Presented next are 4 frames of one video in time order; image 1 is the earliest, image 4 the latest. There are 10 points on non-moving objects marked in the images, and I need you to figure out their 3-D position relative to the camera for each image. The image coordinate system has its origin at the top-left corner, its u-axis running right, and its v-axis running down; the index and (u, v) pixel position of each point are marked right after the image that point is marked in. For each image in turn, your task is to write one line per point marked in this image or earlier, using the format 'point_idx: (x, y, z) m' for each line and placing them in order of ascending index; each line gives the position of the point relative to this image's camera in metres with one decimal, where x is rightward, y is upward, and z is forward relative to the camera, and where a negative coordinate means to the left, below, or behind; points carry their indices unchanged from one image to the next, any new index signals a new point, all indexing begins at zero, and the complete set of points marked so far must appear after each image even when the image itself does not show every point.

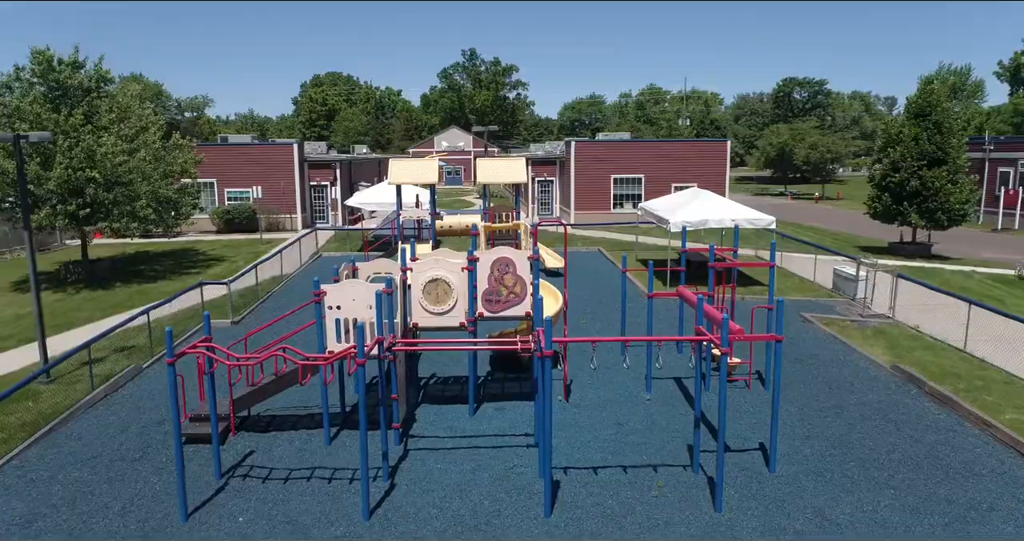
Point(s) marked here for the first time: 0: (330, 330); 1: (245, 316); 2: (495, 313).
0: (-2.0, -0.6, +10.2) m
1: (-4.9, -0.8, +17.2) m
2: (-0.2, -0.5, +11.2) m
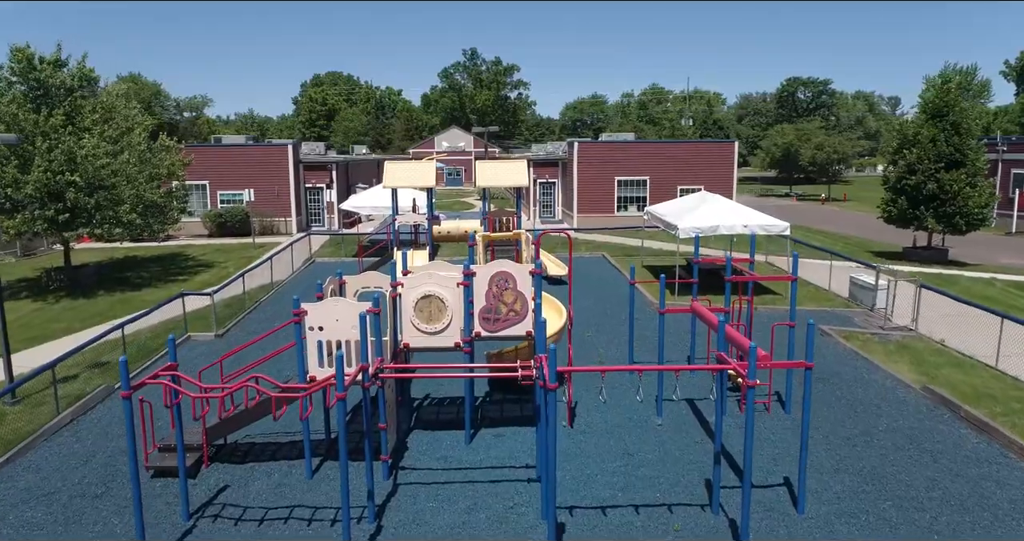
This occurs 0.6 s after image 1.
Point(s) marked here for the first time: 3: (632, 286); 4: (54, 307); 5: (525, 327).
0: (-2.0, -0.8, +9.2) m
1: (-4.9, -1.0, +16.3) m
2: (-0.2, -0.7, +10.3) m
3: (+1.8, -0.2, +13.8) m
4: (-9.4, -0.8, +19.3) m
5: (+0.1, -0.6, +10.3) m
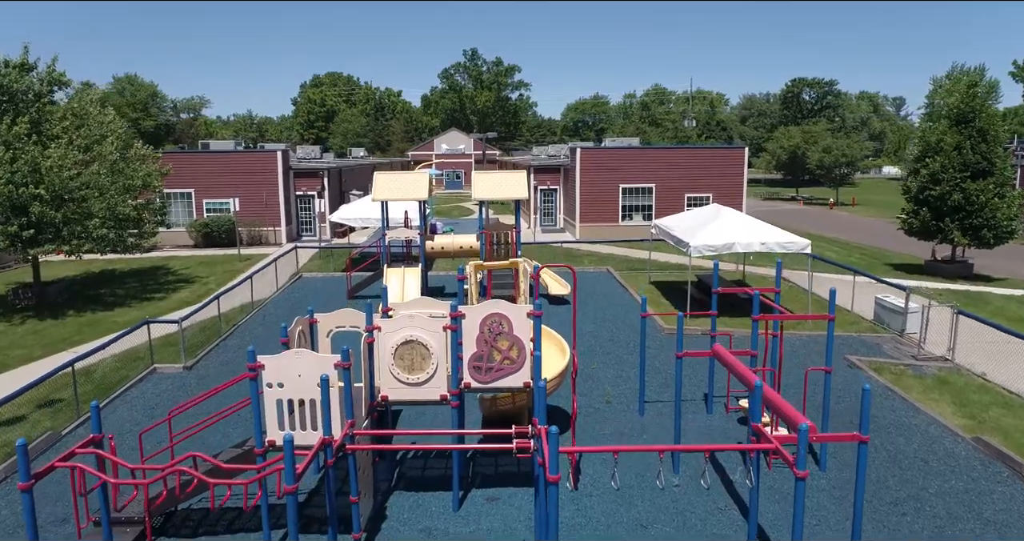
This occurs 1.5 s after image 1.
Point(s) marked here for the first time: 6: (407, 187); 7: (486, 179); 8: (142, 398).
0: (-2.0, -1.2, +7.8) m
1: (-4.9, -1.4, +14.9) m
2: (-0.3, -1.1, +8.9) m
3: (+1.7, -0.6, +12.4) m
4: (-9.4, -1.1, +17.9) m
5: (+0.1, -1.0, +8.9) m
6: (-2.1, +1.7, +19.0) m
7: (-0.5, +1.9, +19.2) m
8: (-5.1, -1.7, +12.8) m
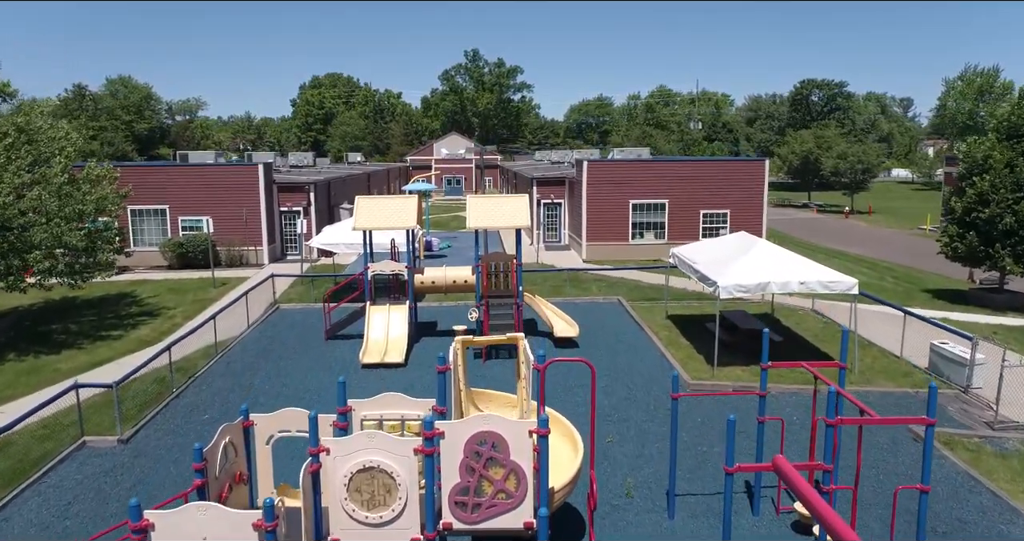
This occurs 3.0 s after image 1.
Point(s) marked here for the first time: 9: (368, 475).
0: (-2.0, -1.9, +5.5) m
1: (-4.9, -2.1, +12.6) m
2: (-0.3, -1.7, +6.5) m
3: (+1.7, -1.3, +10.0) m
4: (-9.4, -1.8, +15.7) m
5: (+0.1, -1.7, +6.6) m
6: (-2.1, +1.0, +16.7) m
7: (-0.5, +1.2, +16.8) m
8: (-5.1, -2.4, +10.5) m
9: (-1.0, -1.4, +6.3) m
